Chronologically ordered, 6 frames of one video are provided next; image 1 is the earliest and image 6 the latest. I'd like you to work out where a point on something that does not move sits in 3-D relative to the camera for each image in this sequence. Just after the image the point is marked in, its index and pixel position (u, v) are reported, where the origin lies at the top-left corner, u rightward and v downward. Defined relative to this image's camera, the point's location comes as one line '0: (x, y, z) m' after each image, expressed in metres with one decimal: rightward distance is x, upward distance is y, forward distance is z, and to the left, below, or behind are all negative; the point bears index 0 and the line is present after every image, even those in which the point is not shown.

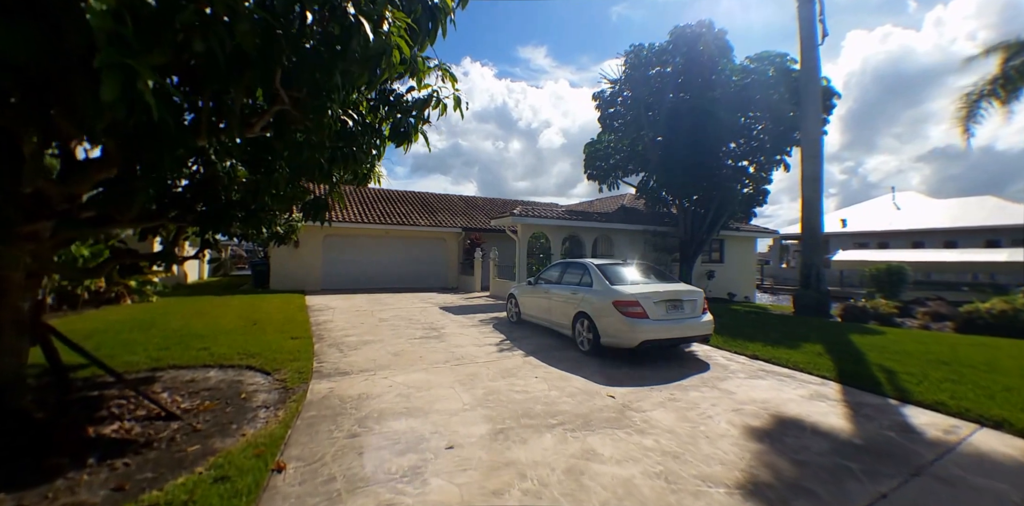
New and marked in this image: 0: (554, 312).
0: (+0.8, -1.1, +7.6) m
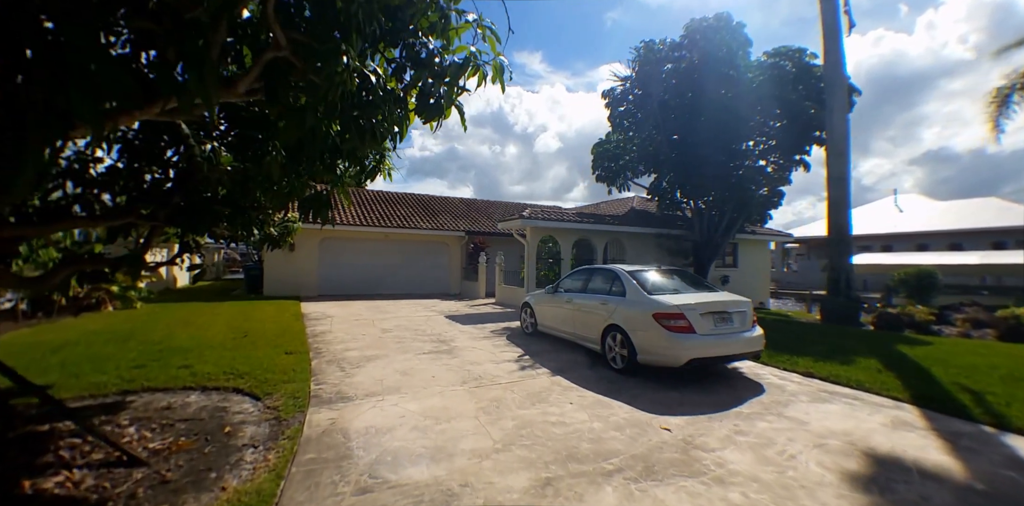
0: (+1.1, -1.2, +6.9) m
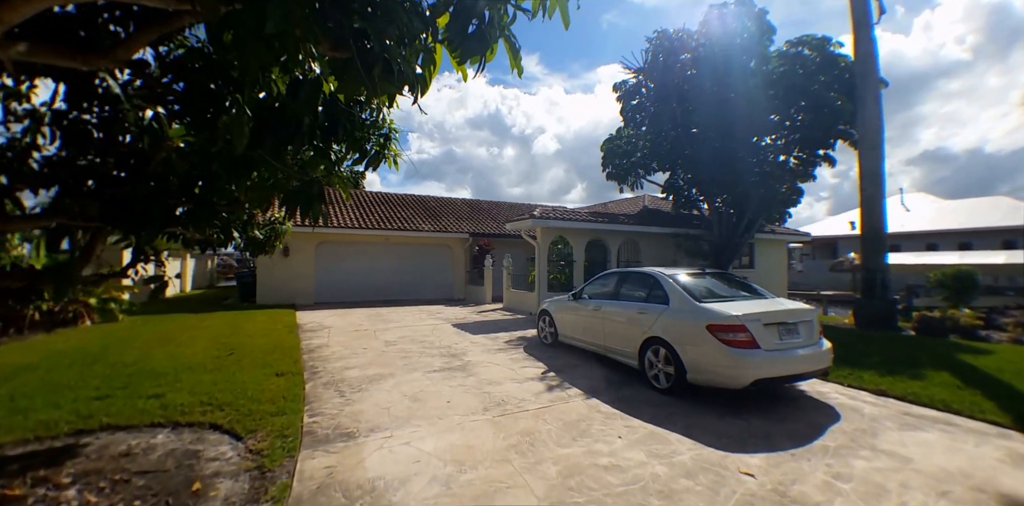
0: (+1.5, -1.3, +6.0) m
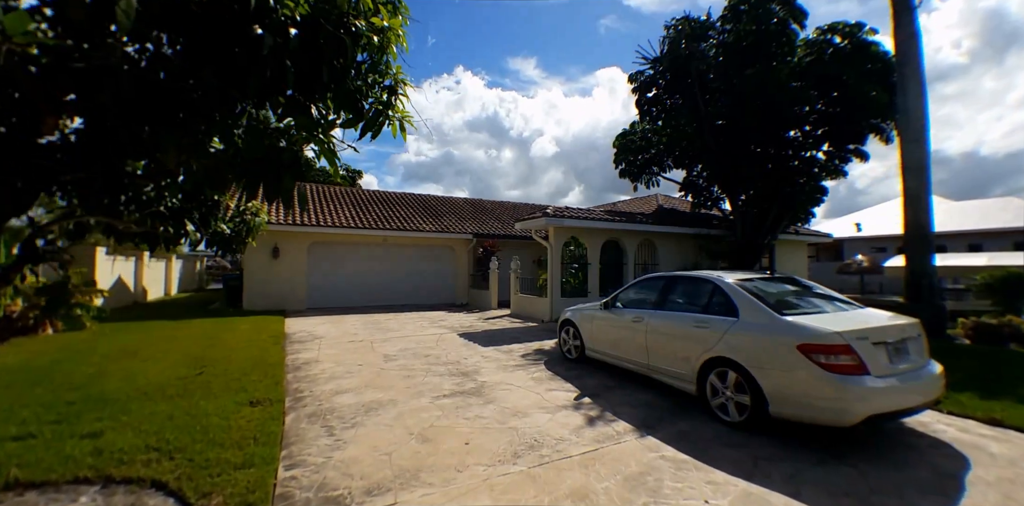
0: (+1.8, -1.3, +5.0) m
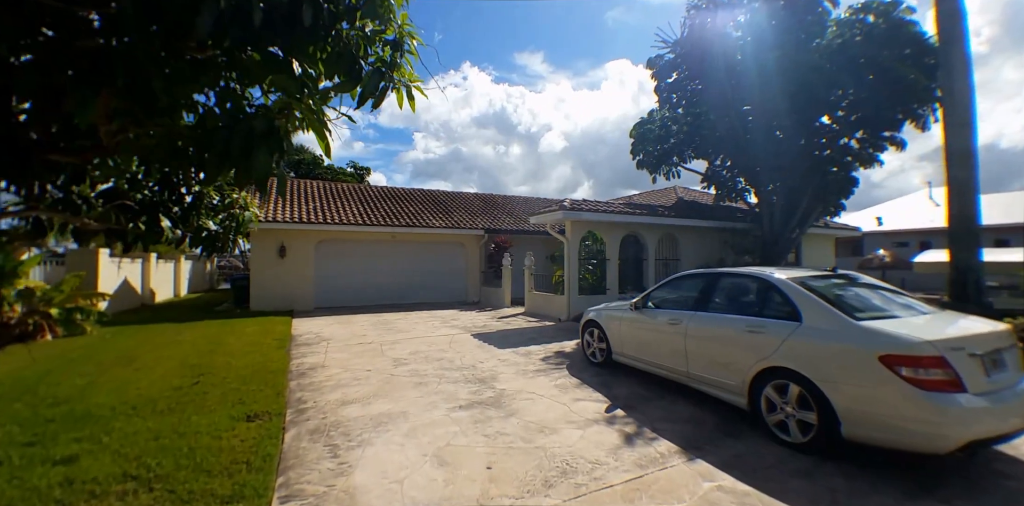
0: (+2.1, -1.2, +4.5) m
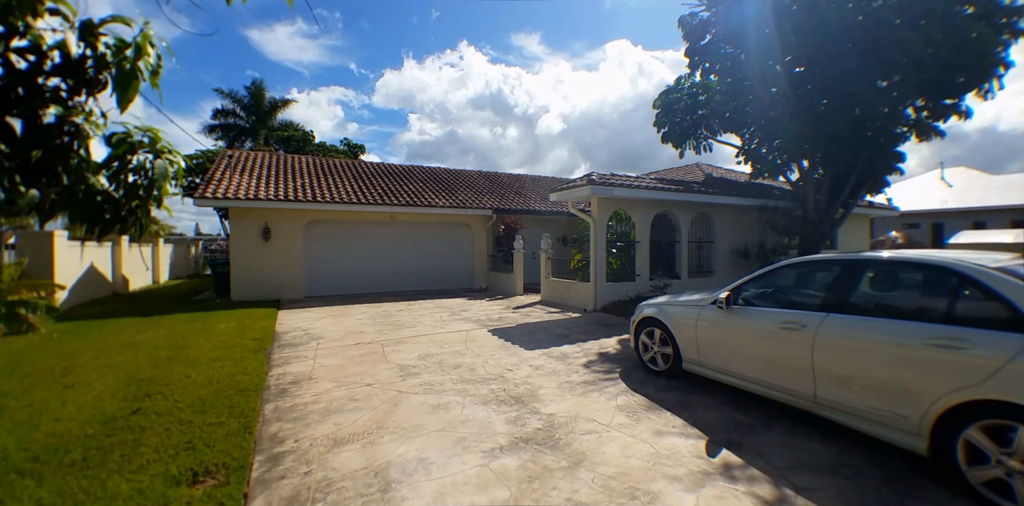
0: (+2.6, -1.0, +3.2) m
